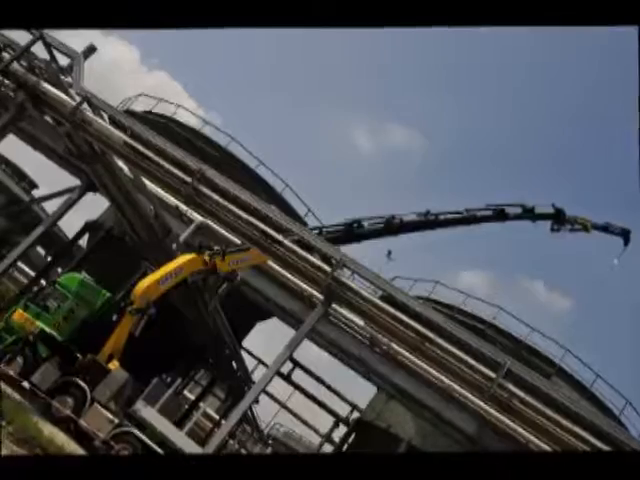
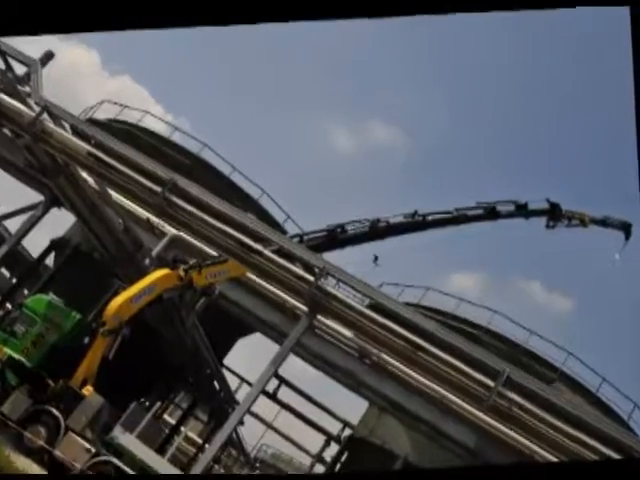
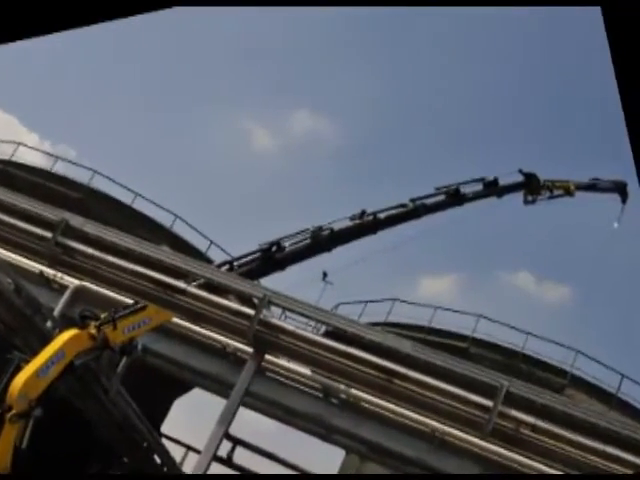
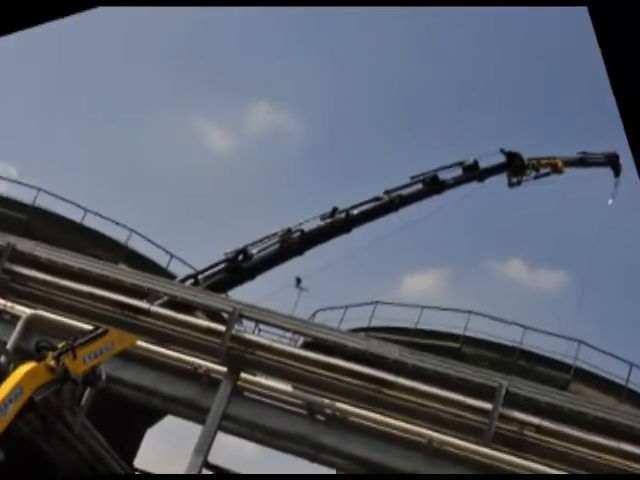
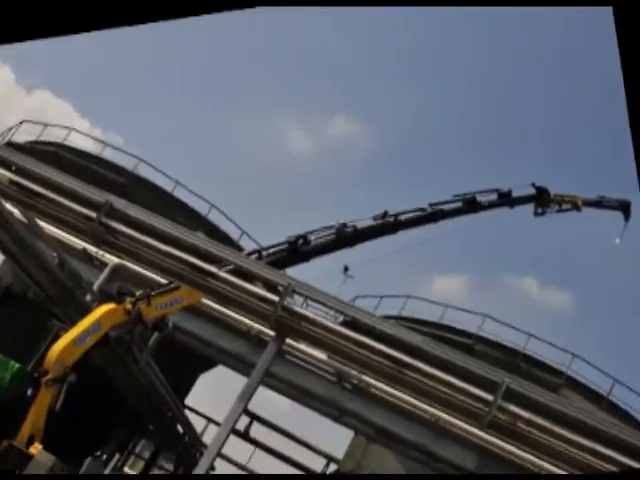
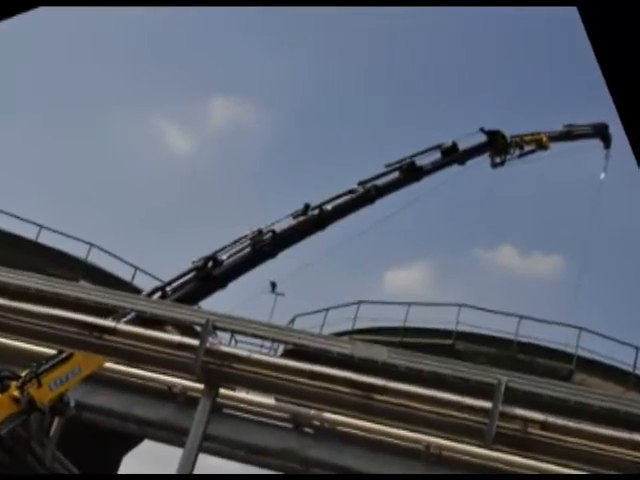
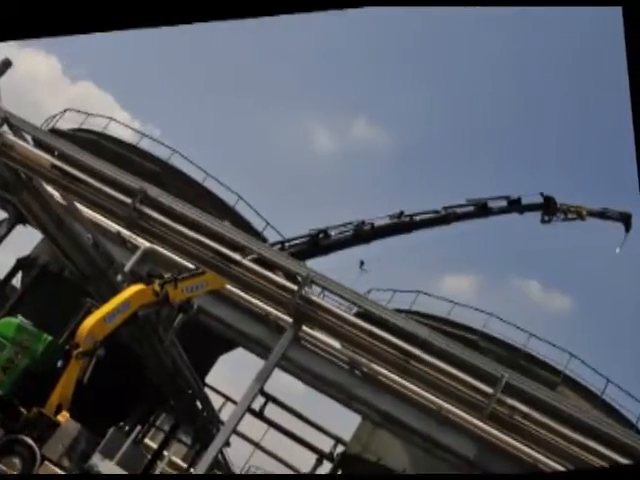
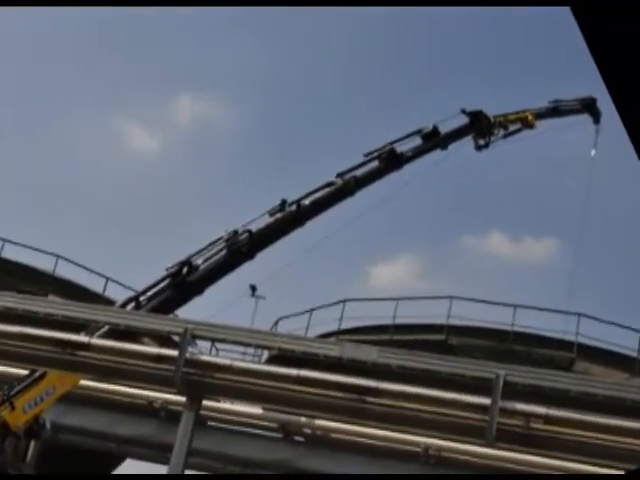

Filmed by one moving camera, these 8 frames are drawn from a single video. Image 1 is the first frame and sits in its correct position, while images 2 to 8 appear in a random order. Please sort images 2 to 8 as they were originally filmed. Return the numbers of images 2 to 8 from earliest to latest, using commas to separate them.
2, 7, 5, 3, 4, 6, 8
